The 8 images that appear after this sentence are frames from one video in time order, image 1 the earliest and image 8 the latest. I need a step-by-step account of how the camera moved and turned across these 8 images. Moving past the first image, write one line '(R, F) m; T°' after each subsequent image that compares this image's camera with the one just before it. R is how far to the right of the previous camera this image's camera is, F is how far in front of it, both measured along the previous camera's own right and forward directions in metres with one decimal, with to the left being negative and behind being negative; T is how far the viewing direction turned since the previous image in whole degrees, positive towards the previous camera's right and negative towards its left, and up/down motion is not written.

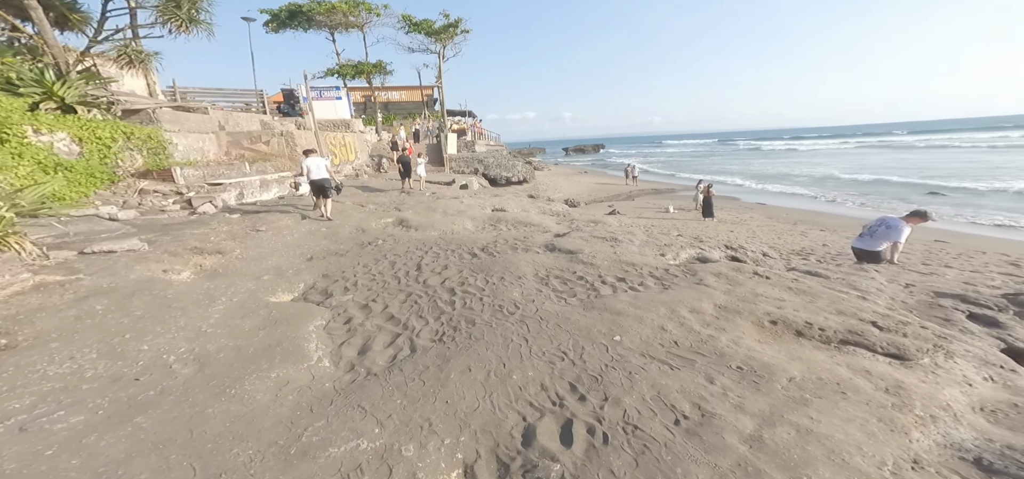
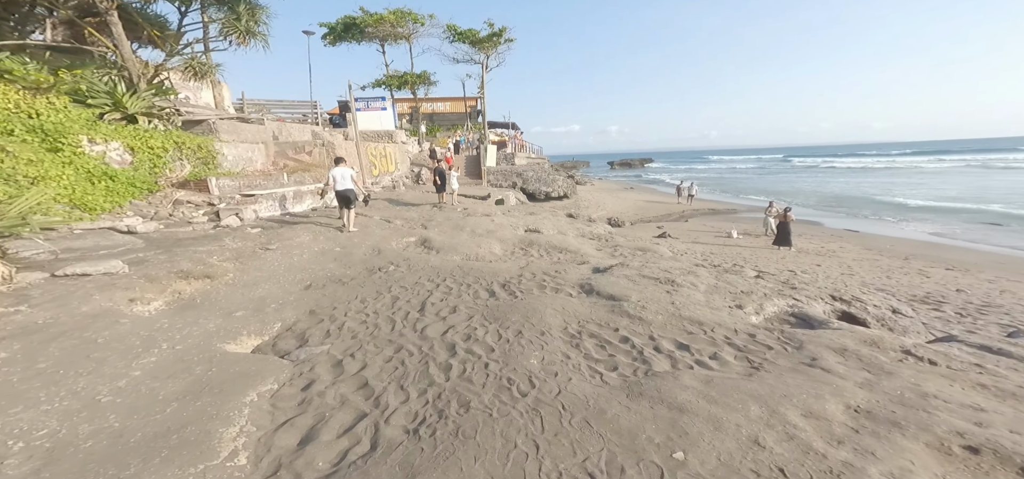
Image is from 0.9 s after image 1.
(+0.2, +1.3) m; -7°
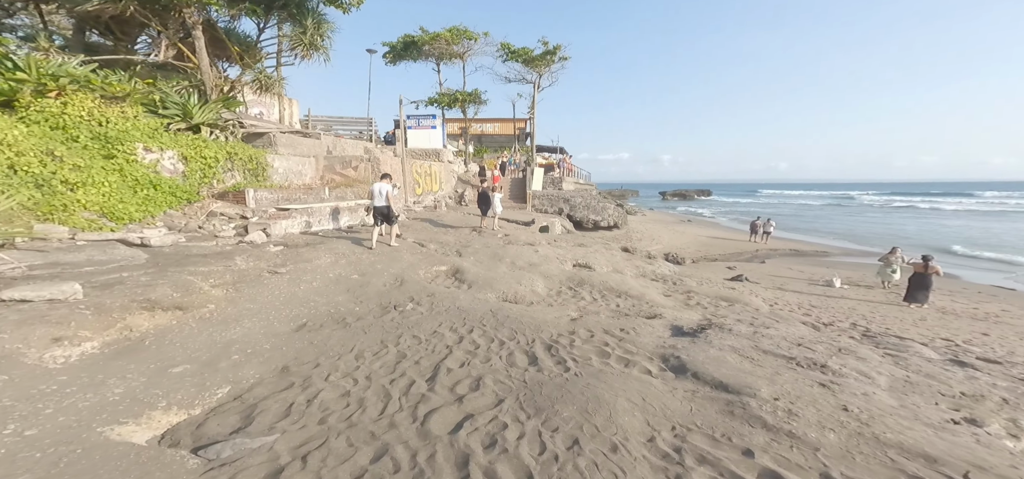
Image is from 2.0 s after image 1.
(-0.1, +1.6) m; -7°
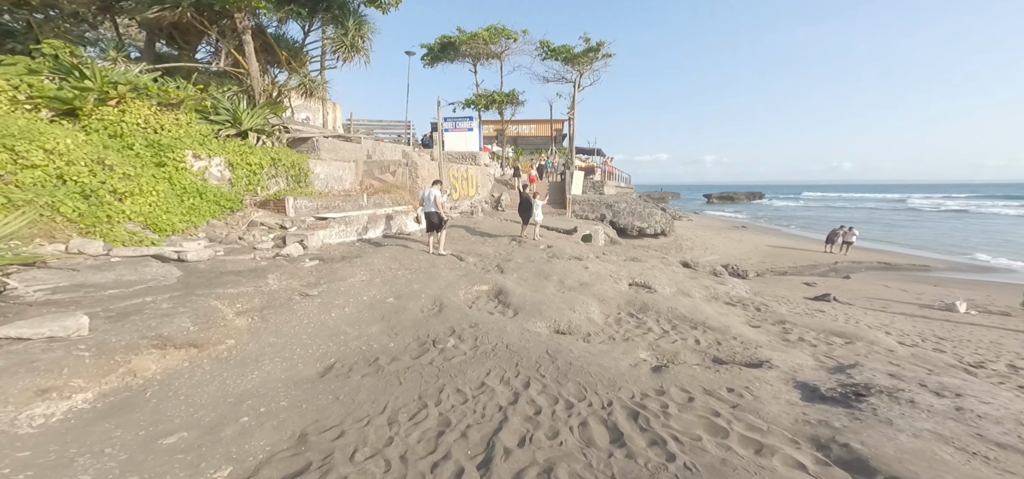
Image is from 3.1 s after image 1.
(-0.3, +0.9) m; -5°
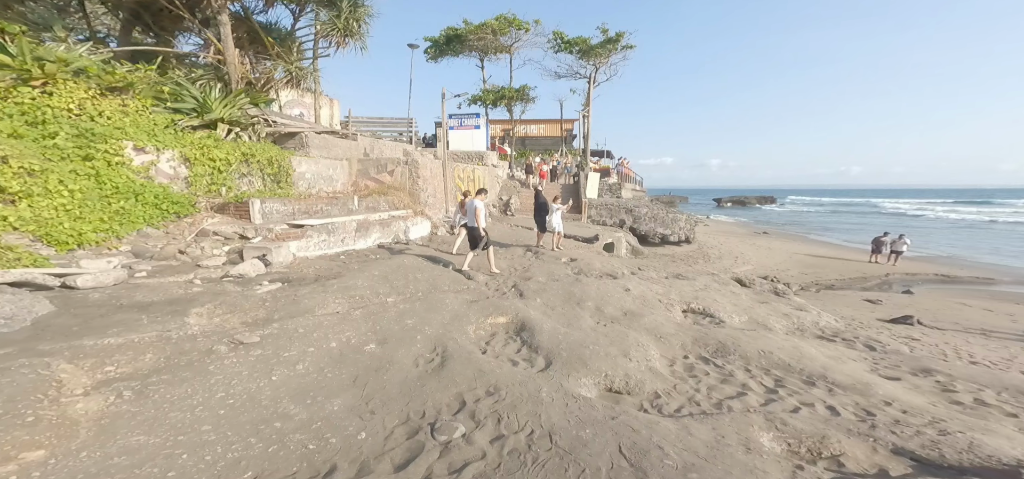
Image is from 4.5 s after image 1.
(-0.3, +2.0) m; -1°
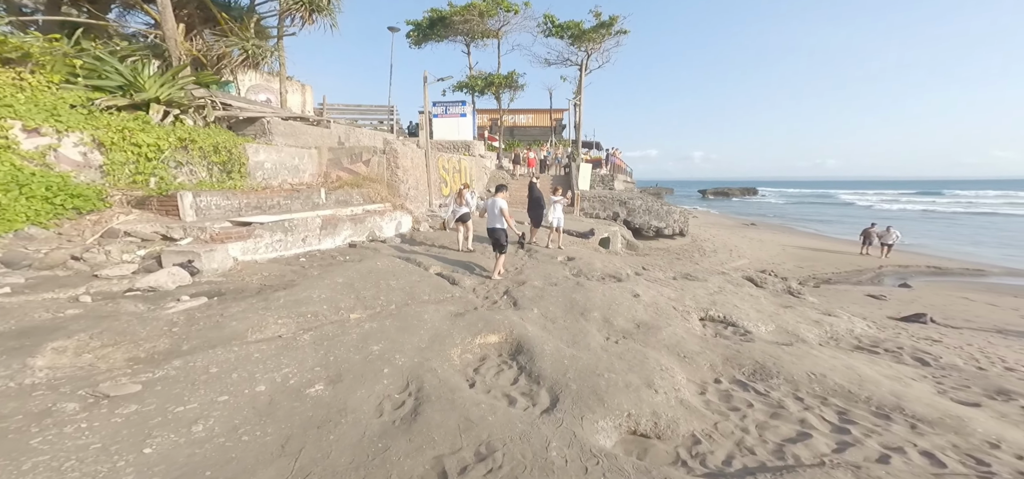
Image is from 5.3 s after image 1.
(-0.1, +1.1) m; +2°
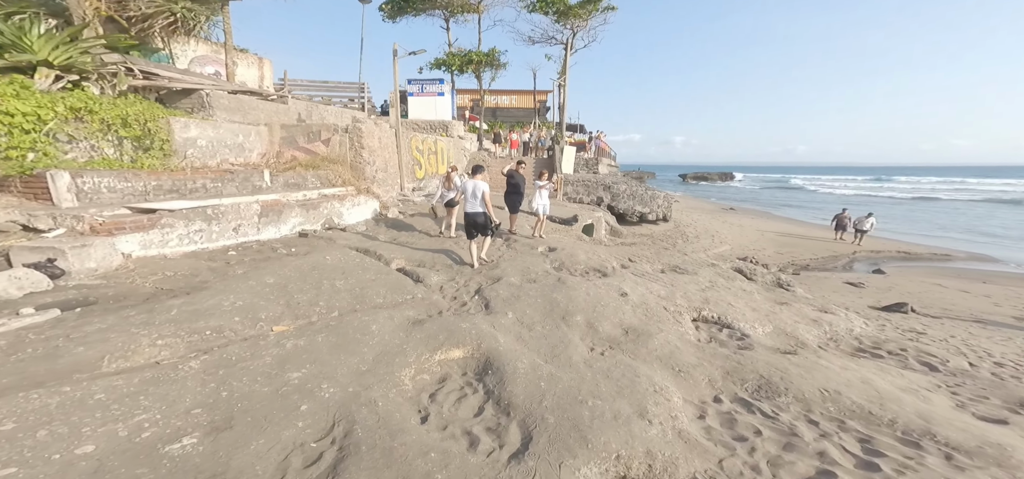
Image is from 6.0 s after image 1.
(+0.1, +0.8) m; +3°
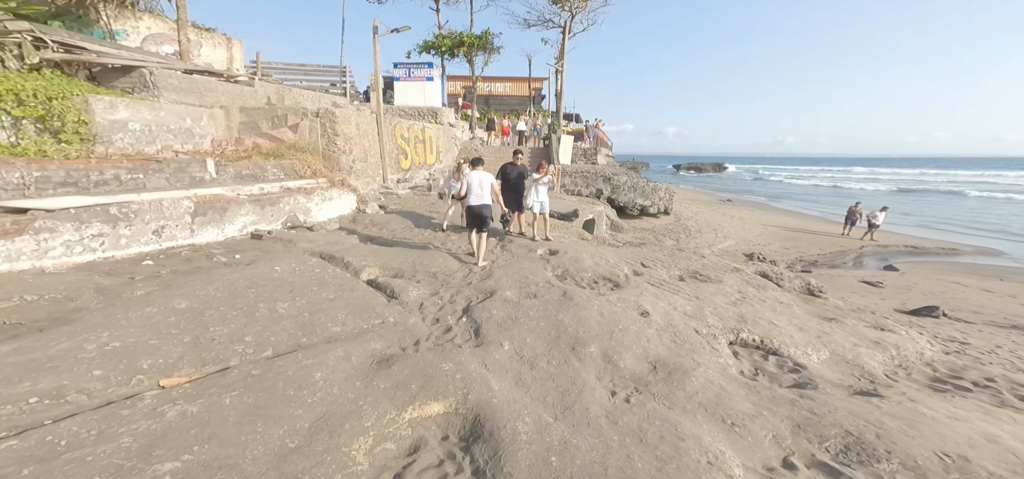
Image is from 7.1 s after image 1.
(0.0, +1.1) m; +1°
